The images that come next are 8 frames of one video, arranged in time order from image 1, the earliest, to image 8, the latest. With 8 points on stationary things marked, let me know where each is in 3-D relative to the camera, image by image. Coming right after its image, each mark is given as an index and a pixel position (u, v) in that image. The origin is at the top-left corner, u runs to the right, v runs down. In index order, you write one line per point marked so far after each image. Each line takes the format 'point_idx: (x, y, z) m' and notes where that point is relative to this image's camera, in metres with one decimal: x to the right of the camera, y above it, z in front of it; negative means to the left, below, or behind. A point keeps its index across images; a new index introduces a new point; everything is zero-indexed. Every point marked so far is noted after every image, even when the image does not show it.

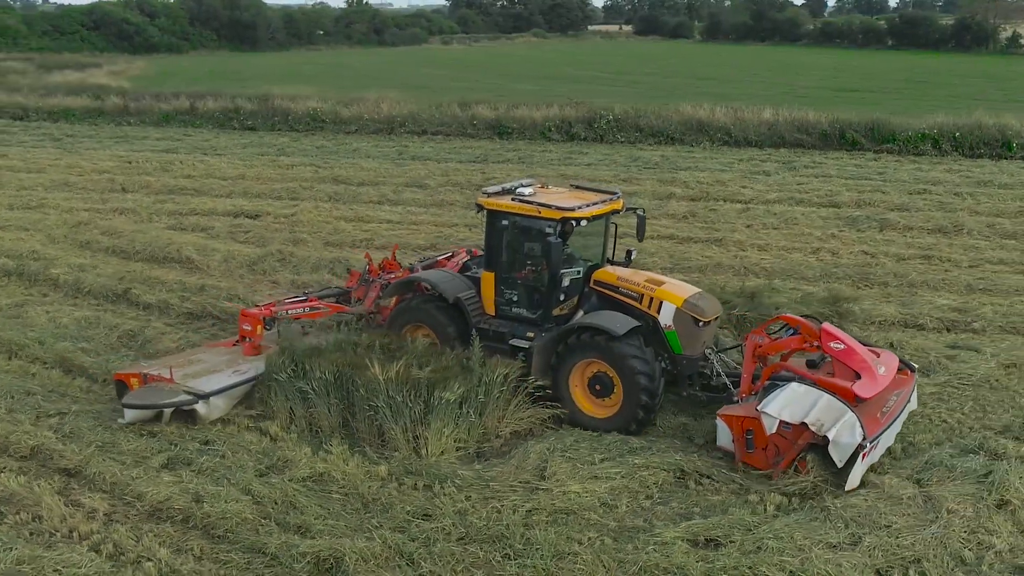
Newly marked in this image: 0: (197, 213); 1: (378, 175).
0: (-4.3, +1.0, +13.7) m
1: (-2.2, +1.9, +16.7) m
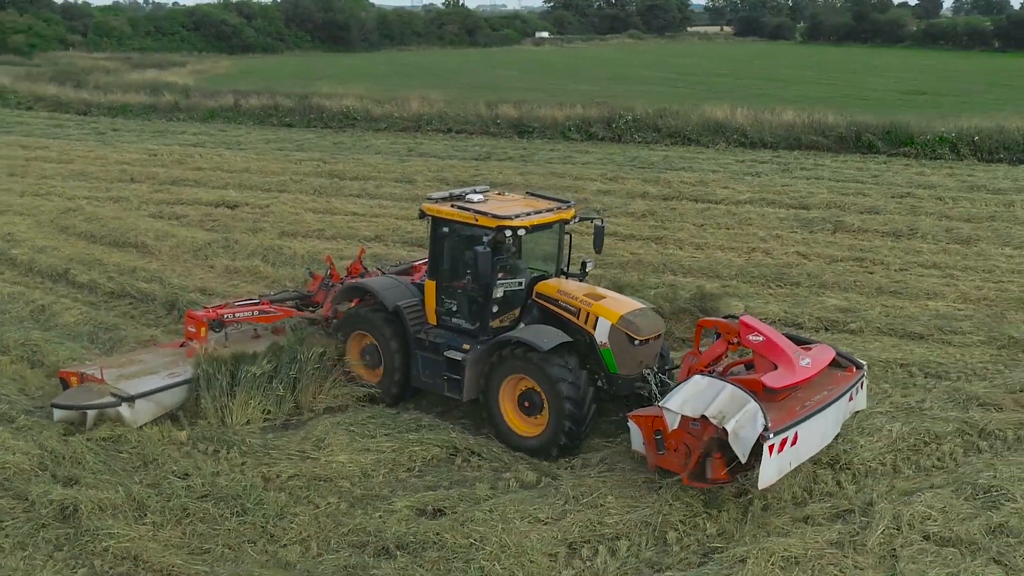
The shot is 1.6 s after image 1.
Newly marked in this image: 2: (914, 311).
0: (-4.8, +1.2, +14.6) m
1: (-2.3, +2.1, +17.3) m
2: (+3.7, -0.2, +9.2) m
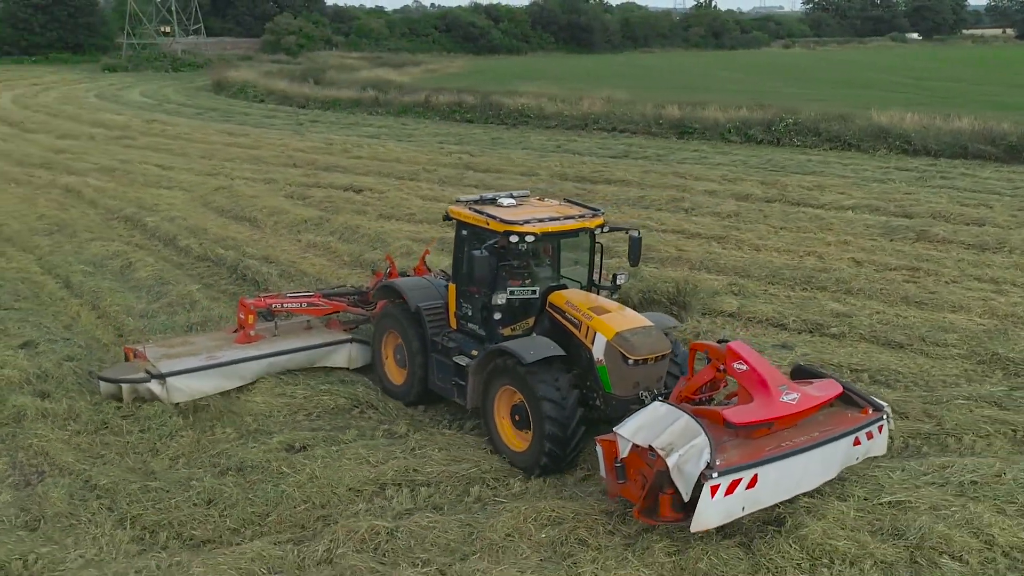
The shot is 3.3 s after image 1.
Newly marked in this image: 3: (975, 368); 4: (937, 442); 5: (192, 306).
0: (-3.2, +1.6, +16.2) m
1: (0.0, +2.3, +18.2) m
2: (+3.5, -0.3, +8.9) m
3: (+3.6, -0.6, +7.8) m
4: (+2.8, -1.0, +6.5) m
5: (-3.0, -0.2, +9.4) m
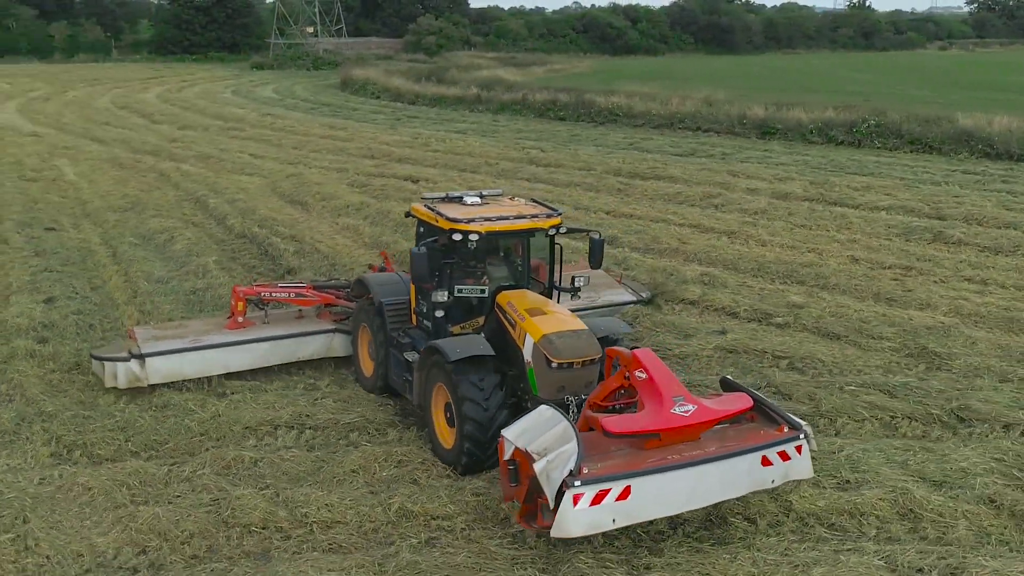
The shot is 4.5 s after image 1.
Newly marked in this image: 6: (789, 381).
0: (-2.3, +1.9, +17.2) m
1: (+1.1, +2.4, +18.7) m
2: (+3.2, -0.2, +9.0) m
3: (+3.1, -0.6, +8.0) m
4: (+2.0, -0.9, +6.7) m
5: (-3.2, +0.1, +10.5) m
6: (+2.0, -0.7, +7.4) m
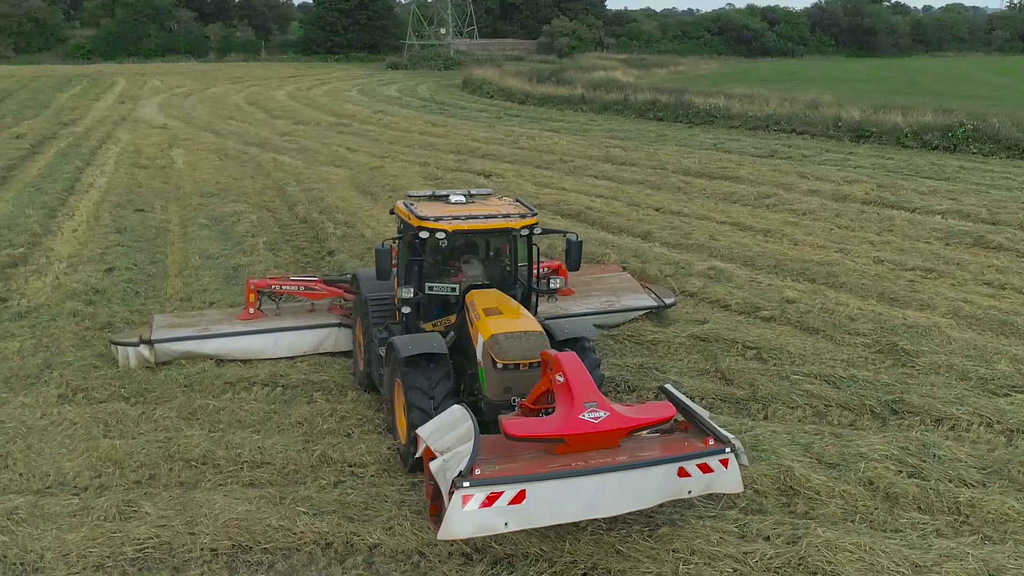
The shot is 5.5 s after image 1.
0: (-1.0, +2.1, +18.0) m
1: (+2.6, +2.5, +19.0) m
2: (+3.1, -0.2, +9.1) m
3: (+2.9, -0.5, +8.1) m
4: (+1.6, -0.8, +7.0) m
5: (-3.0, +0.4, +11.5) m
6: (+1.7, -0.6, +7.7) m
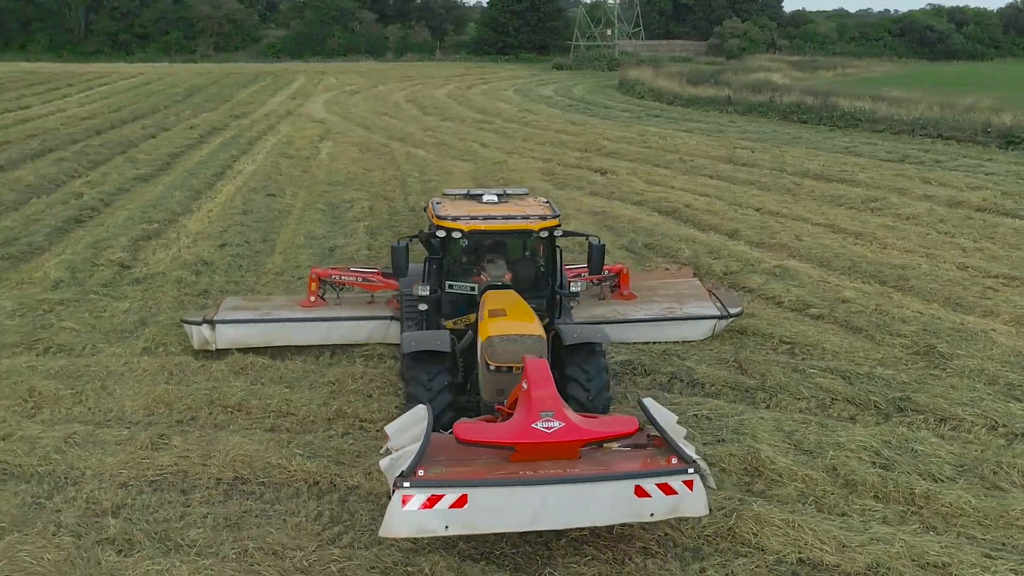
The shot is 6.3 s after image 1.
0: (+1.2, +2.2, +18.5) m
1: (+4.9, +2.4, +18.8) m
2: (+3.6, -0.2, +9.0) m
3: (+3.1, -0.5, +8.1) m
4: (+1.7, -0.8, +7.2) m
5: (-2.0, +0.6, +12.4) m
6: (+2.0, -0.6, +7.9) m
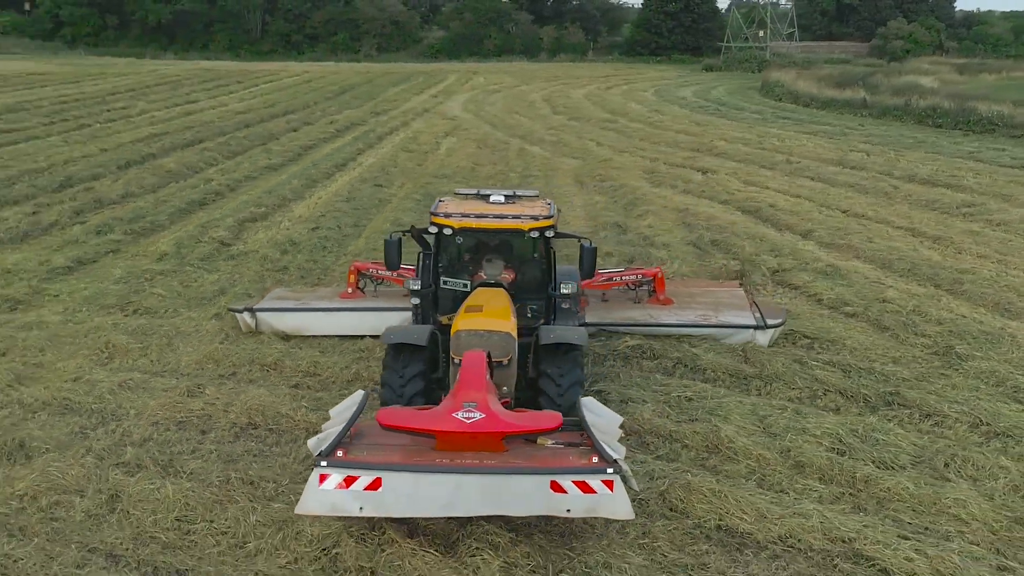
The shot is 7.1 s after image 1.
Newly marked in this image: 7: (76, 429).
0: (+3.1, +2.3, +18.7) m
1: (+6.9, +2.3, +18.5) m
2: (+3.9, -0.3, +9.0) m
3: (+3.3, -0.5, +8.1) m
4: (+1.7, -0.7, +7.5) m
5: (-1.0, +0.8, +13.2) m
6: (+2.1, -0.5, +8.1) m
7: (-2.9, -0.9, +6.7) m
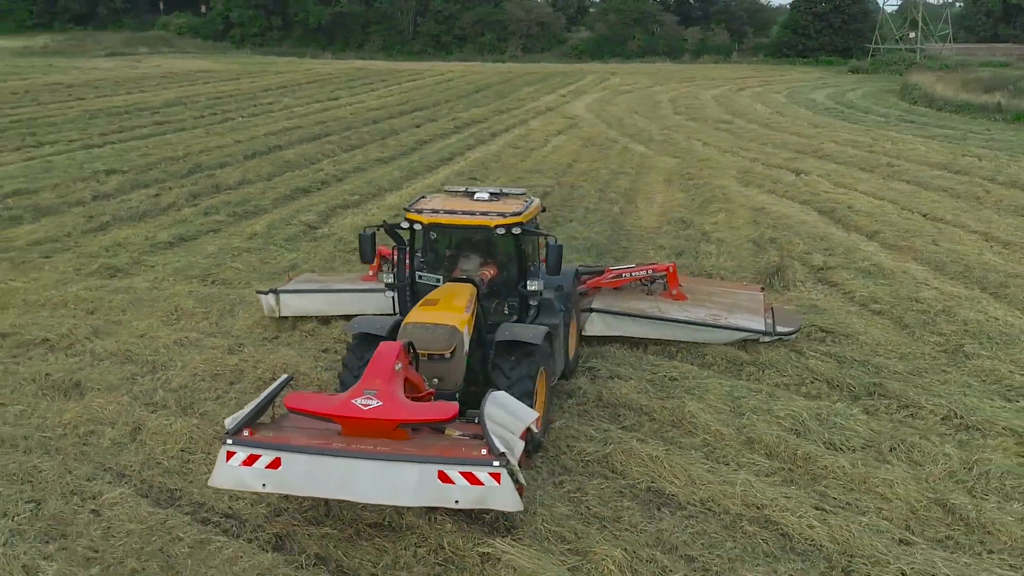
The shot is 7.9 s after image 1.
0: (+4.9, +2.3, +18.7) m
1: (+8.6, +2.1, +17.9) m
2: (+4.1, -0.3, +9.0) m
3: (+3.4, -0.5, +8.2) m
4: (+1.7, -0.6, +7.8) m
5: (0.0, +1.0, +13.9) m
6: (+2.2, -0.4, +8.3) m
7: (-3.0, -0.7, +7.8) m
